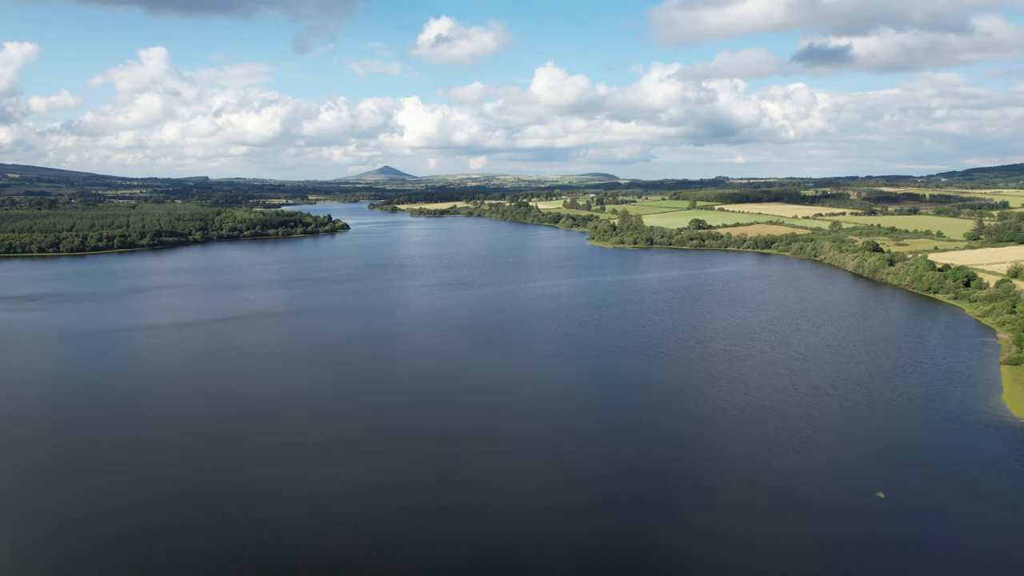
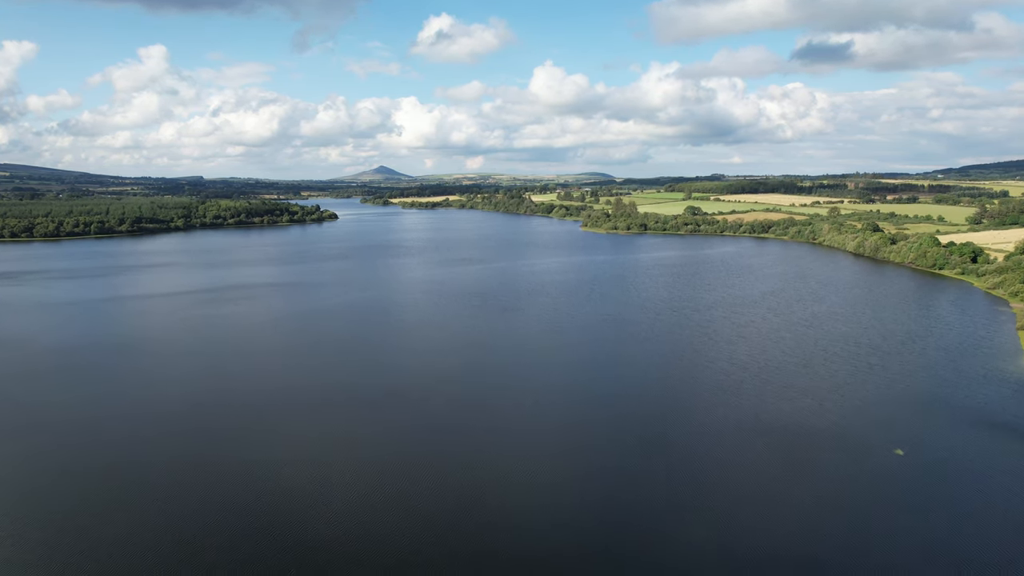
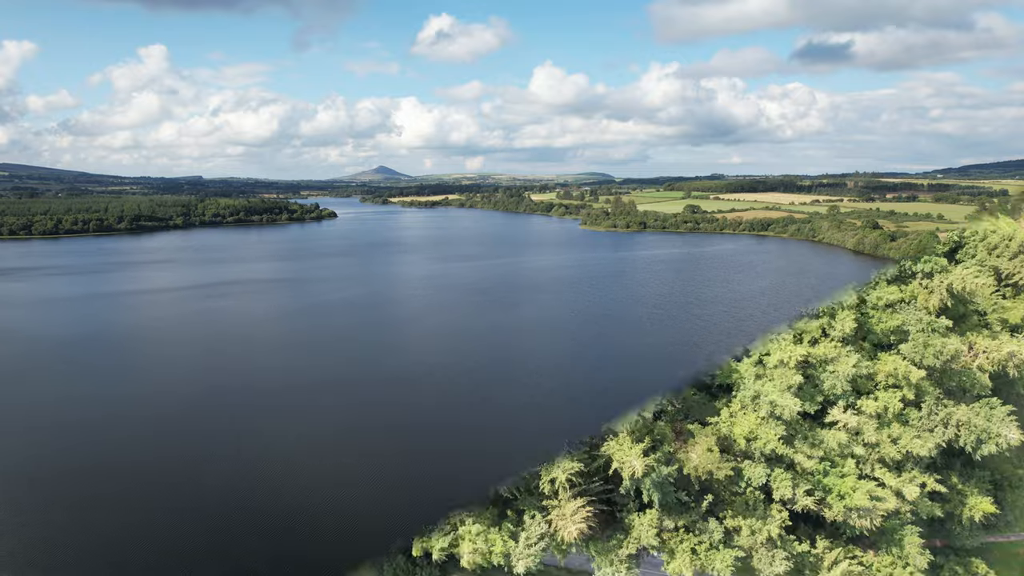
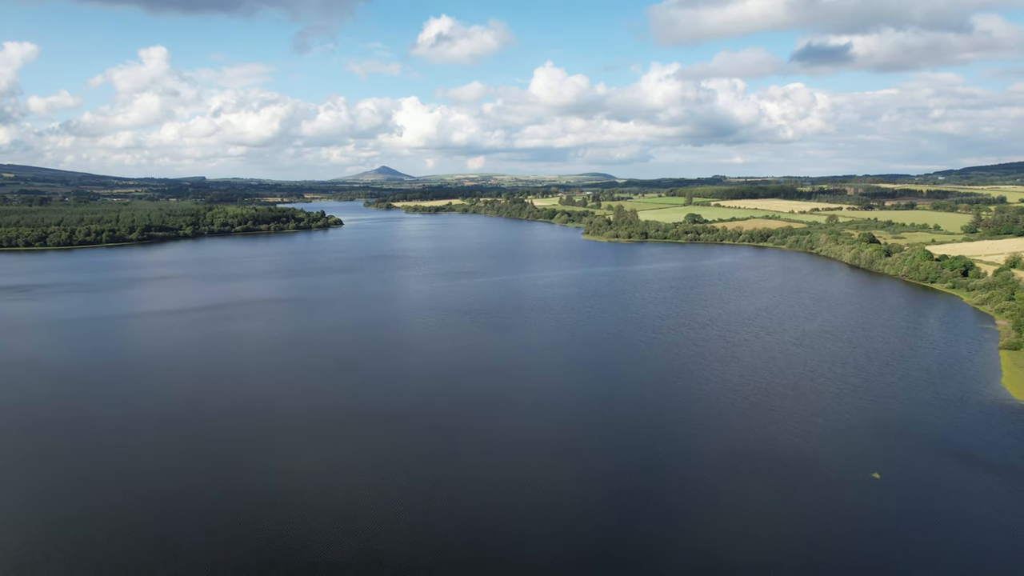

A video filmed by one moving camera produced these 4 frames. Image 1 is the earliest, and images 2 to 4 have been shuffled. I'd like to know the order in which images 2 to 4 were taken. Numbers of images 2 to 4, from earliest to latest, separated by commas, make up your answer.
4, 2, 3
